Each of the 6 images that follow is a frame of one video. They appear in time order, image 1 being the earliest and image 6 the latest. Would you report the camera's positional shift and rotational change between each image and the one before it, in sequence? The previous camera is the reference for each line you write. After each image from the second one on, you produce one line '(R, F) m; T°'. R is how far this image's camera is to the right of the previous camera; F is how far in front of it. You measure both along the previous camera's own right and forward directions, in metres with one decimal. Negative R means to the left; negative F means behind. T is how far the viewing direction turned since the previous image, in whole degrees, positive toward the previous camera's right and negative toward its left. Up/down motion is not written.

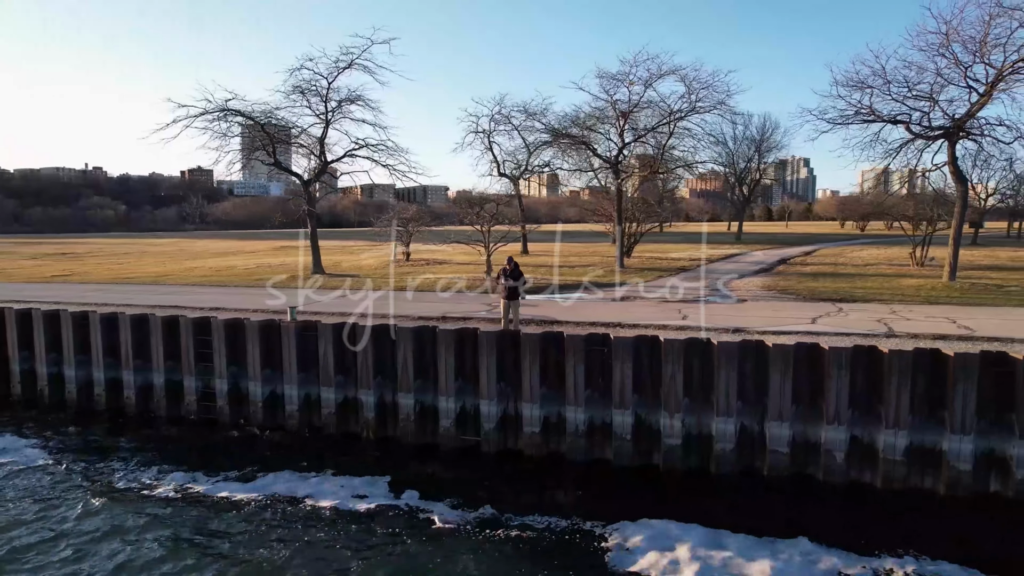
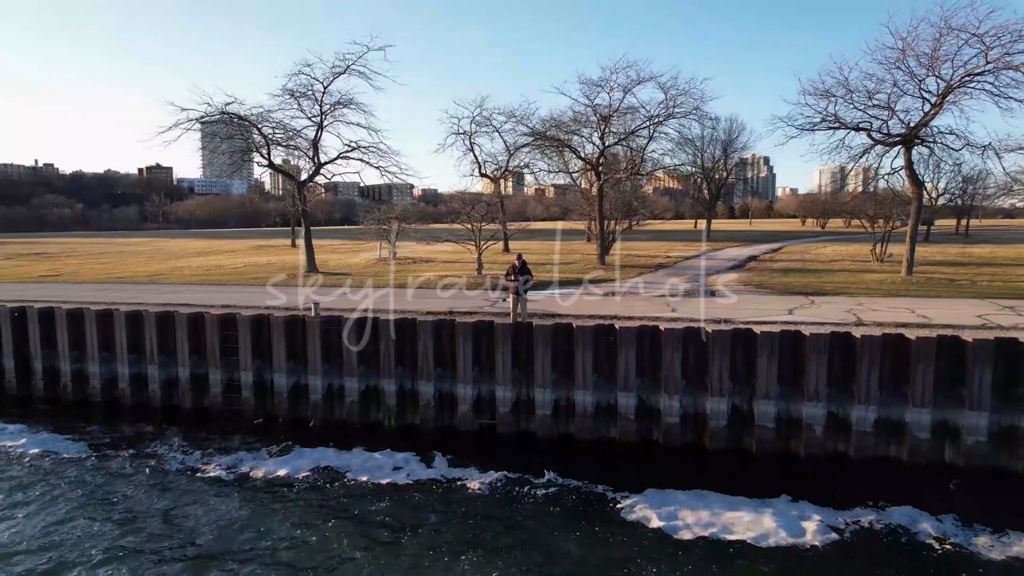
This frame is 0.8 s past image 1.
(-0.7, -0.7) m; +3°
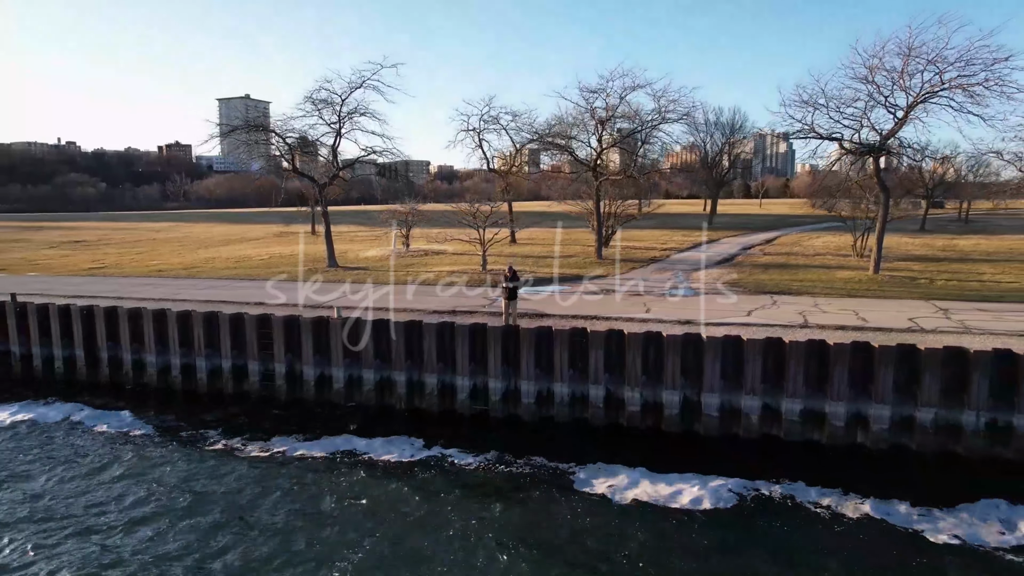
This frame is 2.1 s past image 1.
(+0.4, -1.6) m; -1°
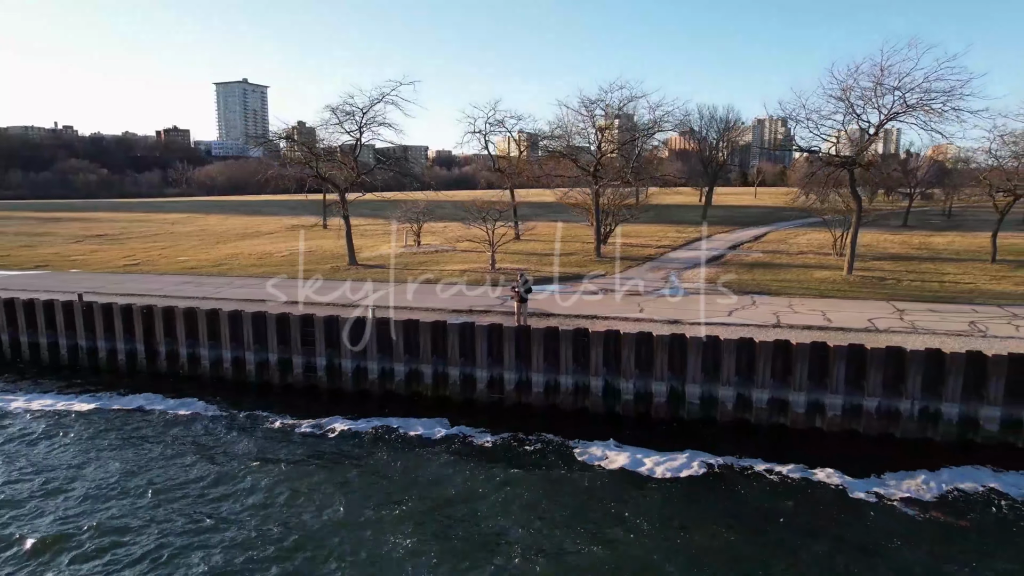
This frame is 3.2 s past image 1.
(-0.3, -1.7) m; 0°
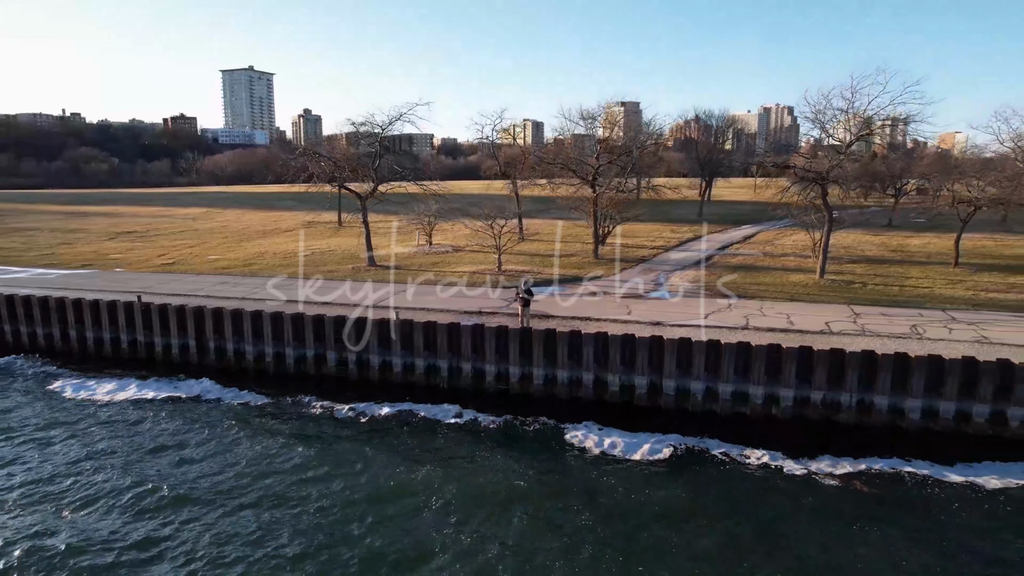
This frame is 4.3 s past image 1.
(0.0, -2.1) m; 0°
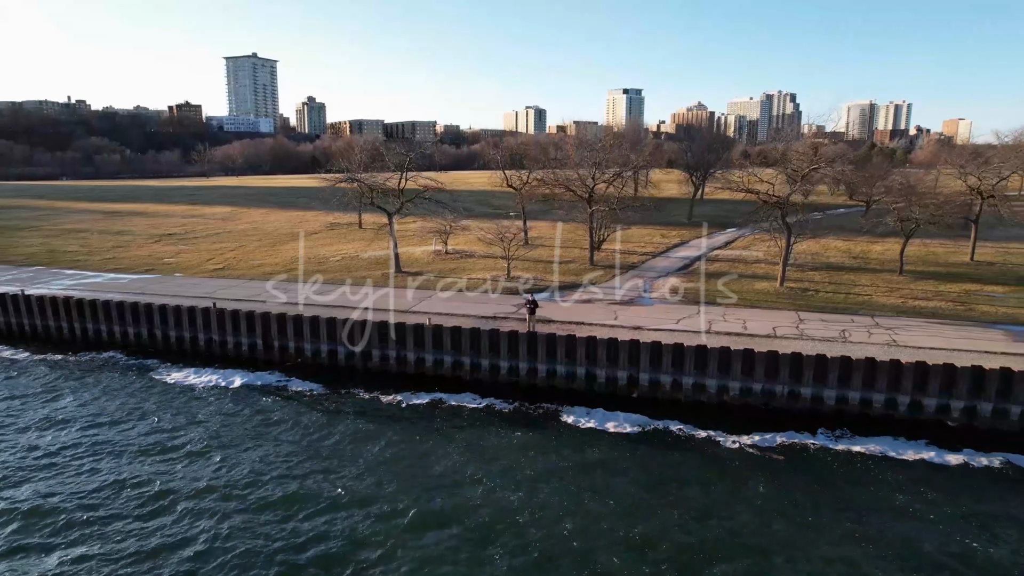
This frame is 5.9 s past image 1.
(-0.2, -3.7) m; 0°
